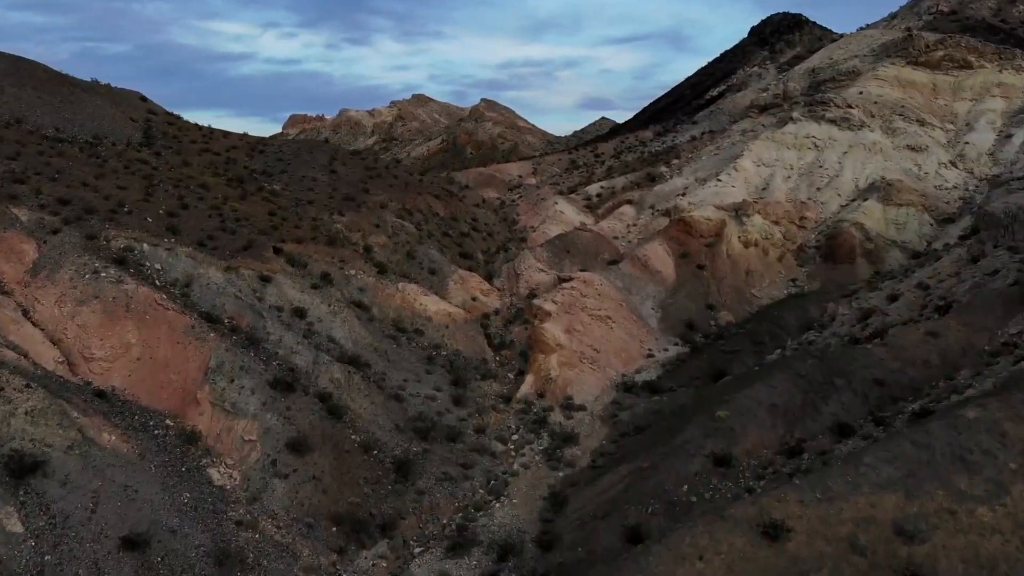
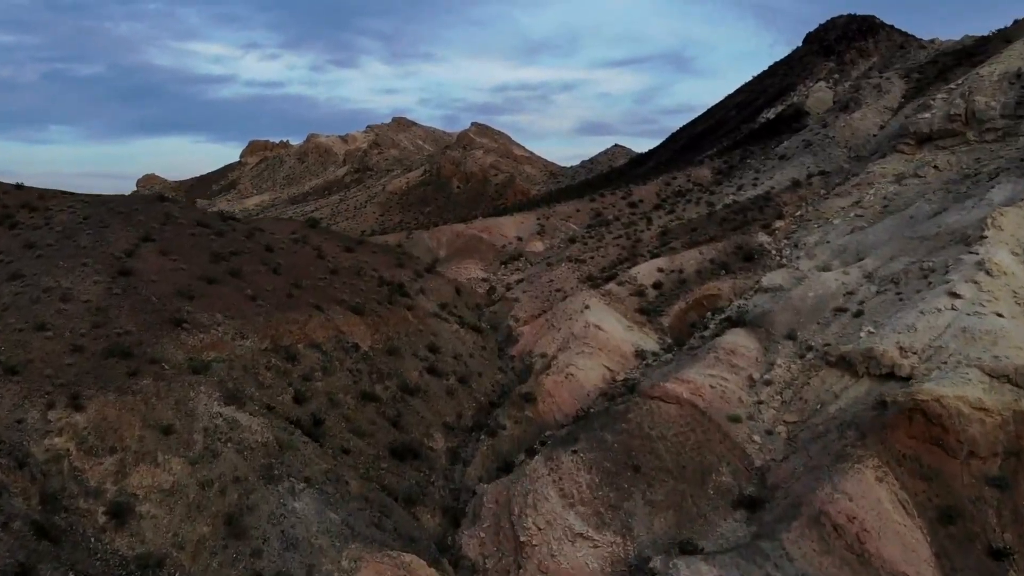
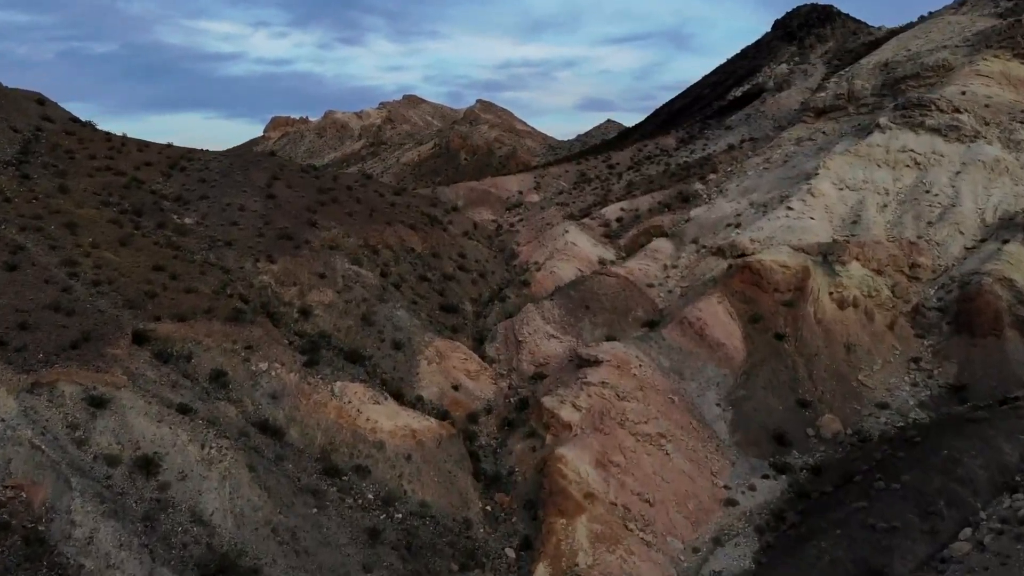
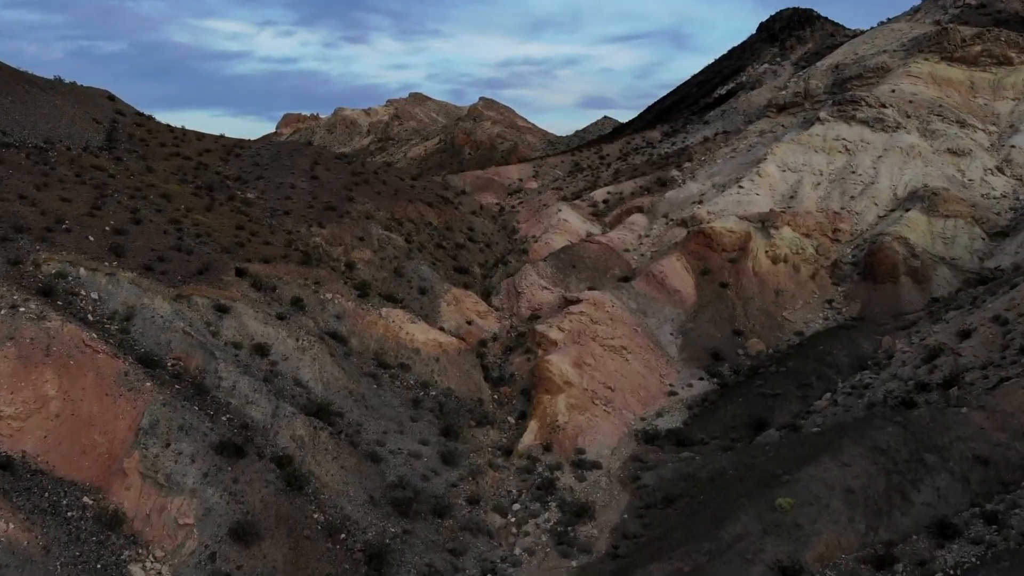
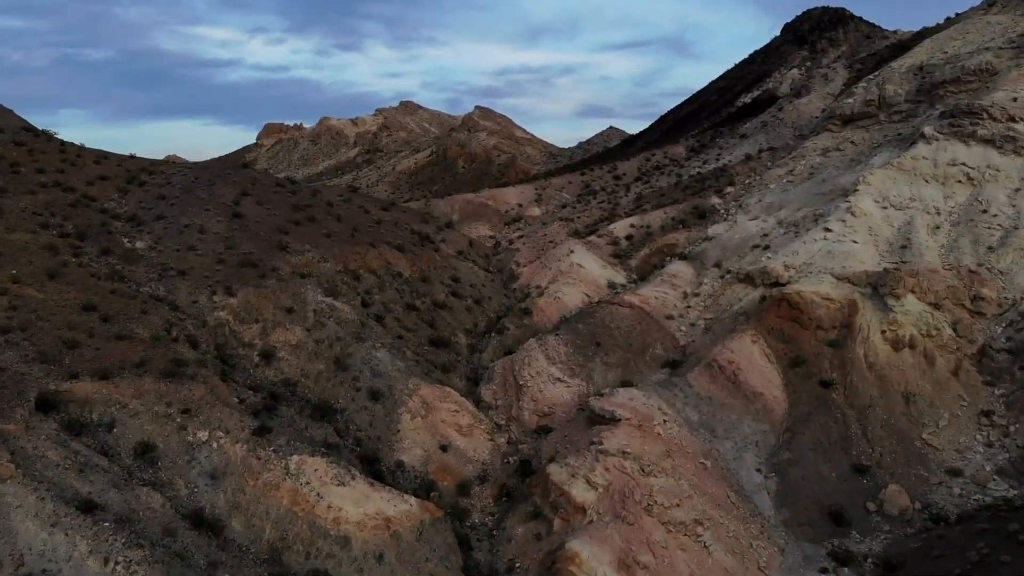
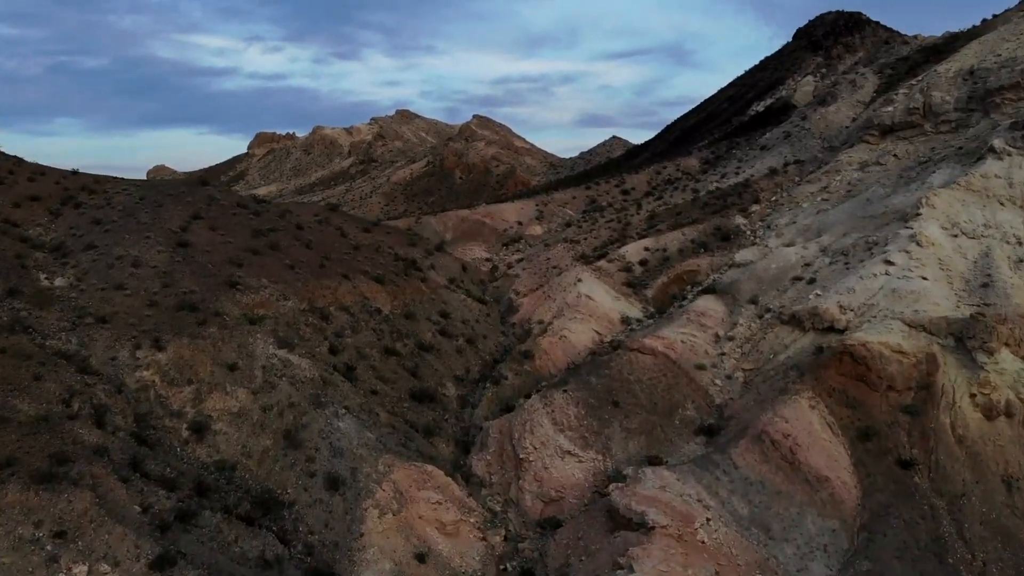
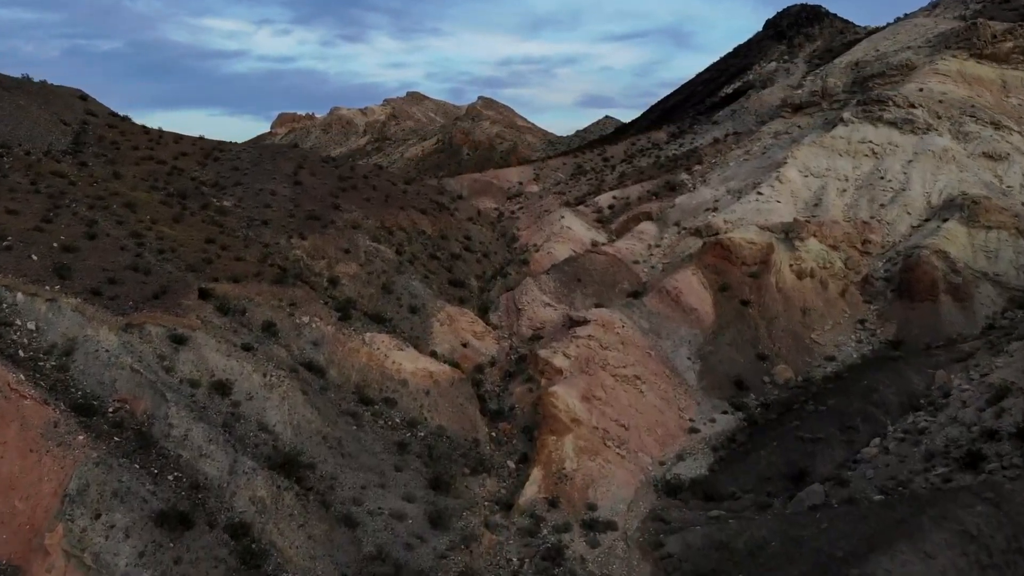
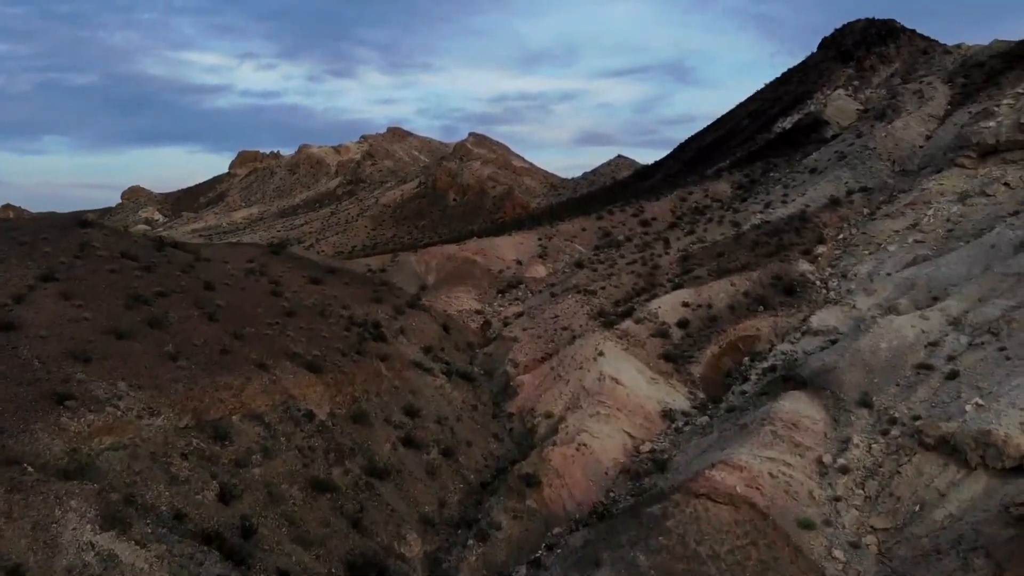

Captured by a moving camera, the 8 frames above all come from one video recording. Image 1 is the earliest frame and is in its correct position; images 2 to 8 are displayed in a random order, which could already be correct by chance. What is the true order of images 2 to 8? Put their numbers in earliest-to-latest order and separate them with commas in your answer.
4, 7, 3, 5, 6, 2, 8
